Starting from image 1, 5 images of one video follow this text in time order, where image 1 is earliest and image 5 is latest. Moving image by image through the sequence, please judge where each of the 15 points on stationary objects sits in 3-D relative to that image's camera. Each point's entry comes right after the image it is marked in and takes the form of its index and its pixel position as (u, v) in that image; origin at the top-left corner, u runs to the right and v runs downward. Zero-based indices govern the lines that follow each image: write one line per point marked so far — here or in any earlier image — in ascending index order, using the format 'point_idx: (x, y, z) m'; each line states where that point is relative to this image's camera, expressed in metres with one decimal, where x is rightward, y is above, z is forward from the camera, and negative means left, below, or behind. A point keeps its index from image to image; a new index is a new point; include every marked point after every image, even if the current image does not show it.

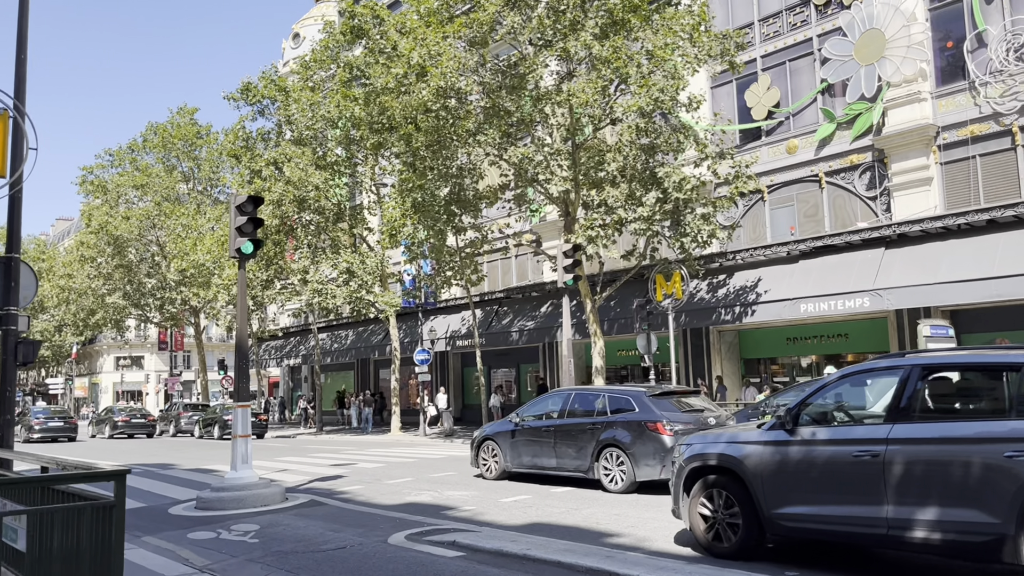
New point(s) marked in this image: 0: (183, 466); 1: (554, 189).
0: (-5.8, -3.1, +14.9) m
1: (+0.9, +2.2, +18.9) m
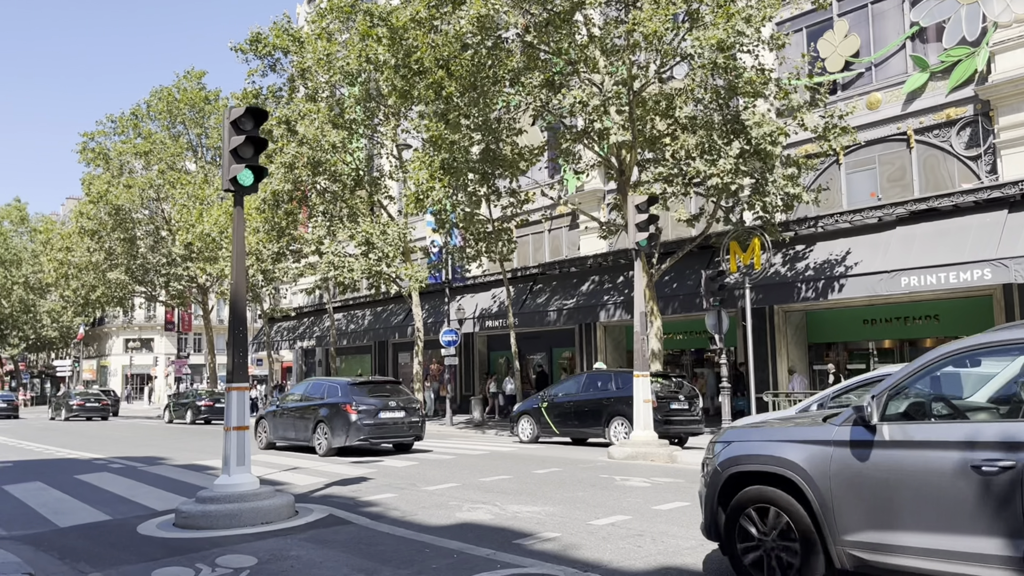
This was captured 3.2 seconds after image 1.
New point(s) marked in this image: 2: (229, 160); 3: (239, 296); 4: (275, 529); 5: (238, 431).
0: (-4.9, -2.5, +12.4) m
1: (+1.9, +2.8, +16.2) m
2: (-2.6, +1.2, +7.7) m
3: (-2.5, -0.1, +7.6) m
4: (-2.0, -2.0, +7.0) m
5: (-2.4, -1.2, +7.4) m
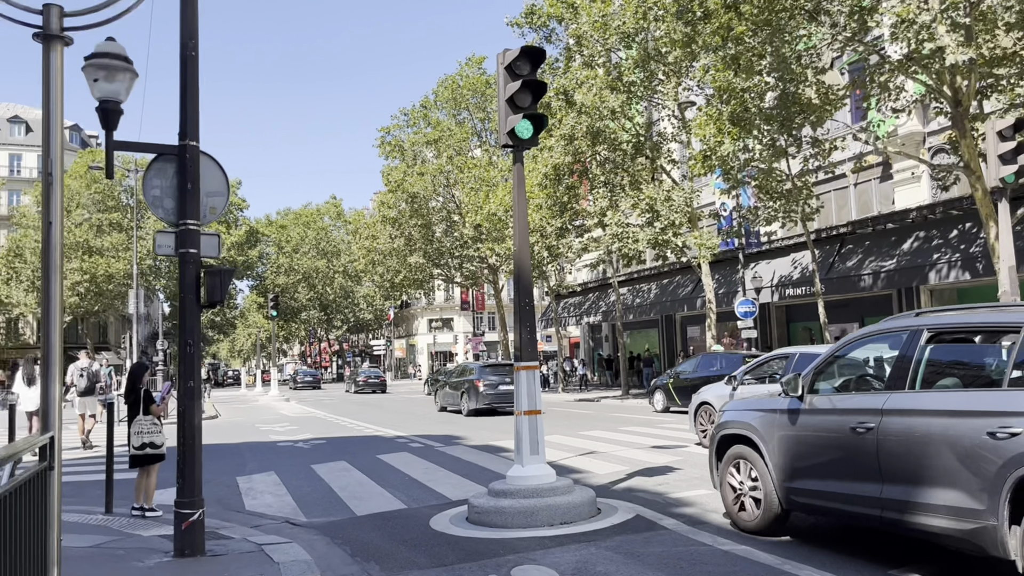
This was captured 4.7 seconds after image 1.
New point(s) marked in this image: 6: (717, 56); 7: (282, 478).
0: (-0.6, -2.2, +12.1) m
1: (+6.8, +3.6, +13.4) m
2: (0.0, +1.4, +6.8) m
3: (+0.1, +0.2, +6.7) m
4: (+0.5, -1.7, +6.1) m
5: (+0.1, -1.0, +6.6) m
6: (+4.4, +4.9, +18.3) m
7: (-2.5, -2.1, +9.3) m
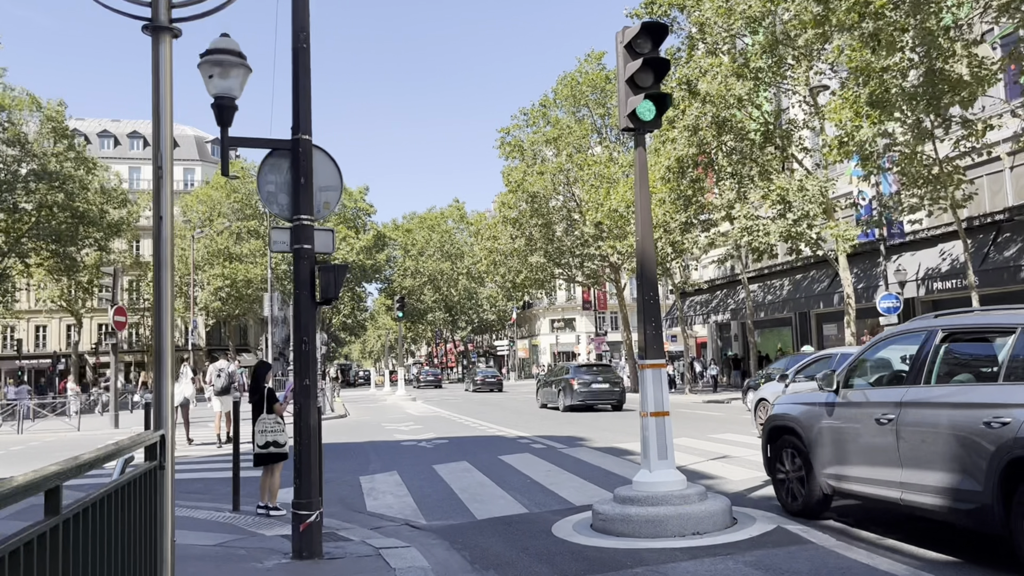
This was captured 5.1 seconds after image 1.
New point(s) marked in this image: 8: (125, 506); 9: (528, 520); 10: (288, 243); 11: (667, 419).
0: (+1.1, -2.1, +11.7) m
1: (+8.6, +3.7, +11.9) m
2: (+0.9, +1.5, +6.4) m
3: (+1.0, +0.3, +6.3) m
4: (+1.3, -1.7, +5.6) m
5: (+1.1, -0.9, +6.1) m
6: (+6.9, +5.1, +17.1) m
7: (-1.2, -2.1, +9.2) m
8: (-1.6, -0.9, +3.4) m
9: (+0.1, -1.8, +6.7) m
10: (-1.5, +0.3, +5.6) m
11: (+1.1, -1.0, +6.1) m
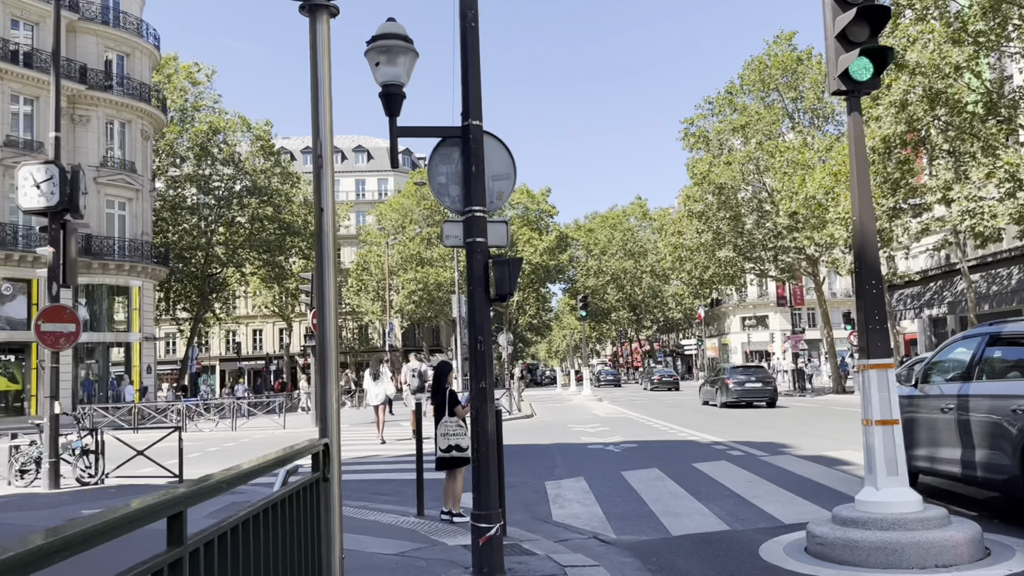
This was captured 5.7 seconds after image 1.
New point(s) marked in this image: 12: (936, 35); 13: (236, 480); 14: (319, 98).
0: (+3.6, -2.0, +10.7) m
1: (+10.8, +4.0, +9.3) m
2: (+2.1, +1.6, +5.6) m
3: (+2.3, +0.3, +5.4) m
4: (+2.5, -1.6, +4.7) m
5: (+2.3, -0.9, +5.3) m
6: (+10.2, +5.3, +14.7) m
7: (+0.8, -2.0, +8.7) m
8: (-0.8, -0.9, +3.2) m
9: (+1.5, -1.8, +6.0) m
10: (-0.3, +0.3, +5.2) m
11: (+2.4, -0.9, +5.2) m
12: (+9.7, +5.8, +19.5) m
13: (-0.9, -0.6, +2.7) m
14: (-0.8, +0.8, +3.7) m
